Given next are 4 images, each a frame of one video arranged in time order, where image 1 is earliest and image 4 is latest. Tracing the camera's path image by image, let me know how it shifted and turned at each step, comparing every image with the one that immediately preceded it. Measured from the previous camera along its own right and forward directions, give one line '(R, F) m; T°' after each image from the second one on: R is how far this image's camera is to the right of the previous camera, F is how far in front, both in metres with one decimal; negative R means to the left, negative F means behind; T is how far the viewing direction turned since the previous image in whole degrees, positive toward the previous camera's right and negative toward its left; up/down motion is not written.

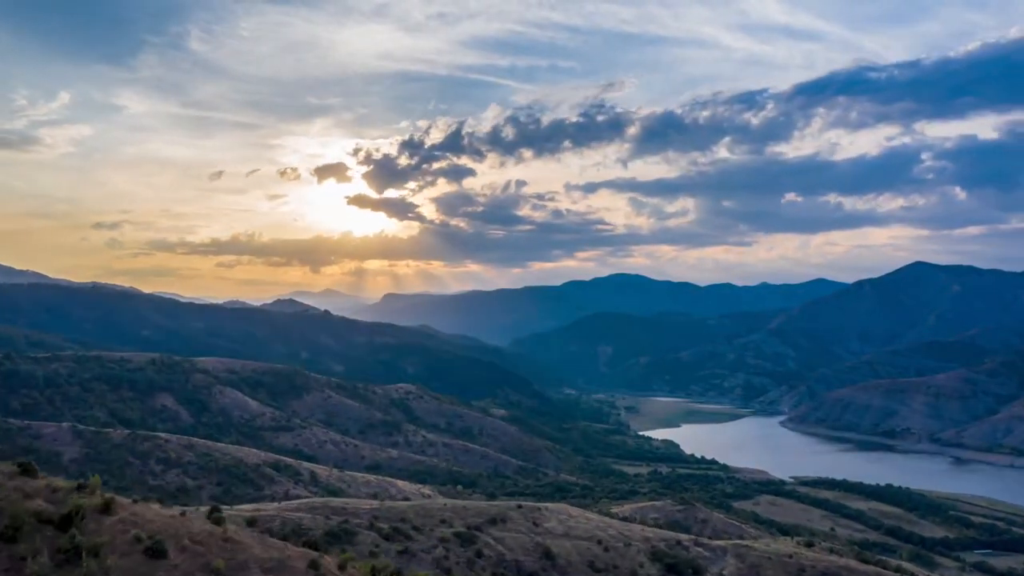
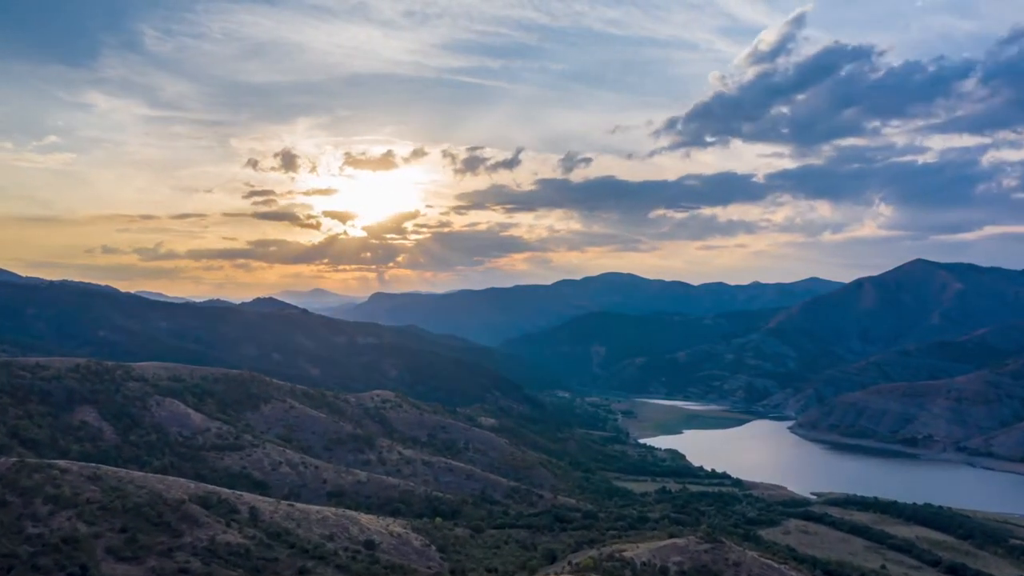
(0.0, +9.7) m; +1°
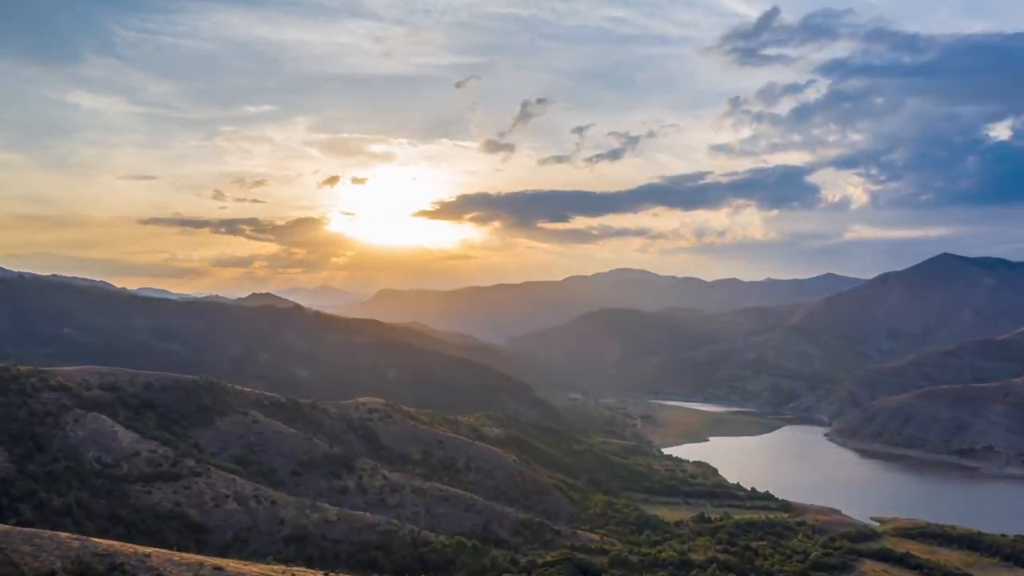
(-0.1, +11.6) m; -1°
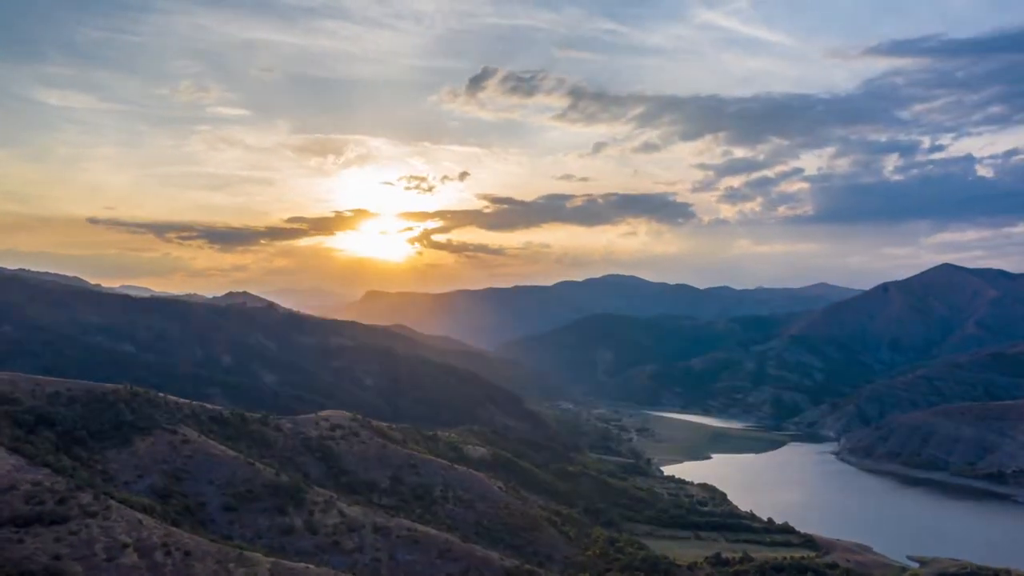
(+0.1, +9.2) m; +1°
